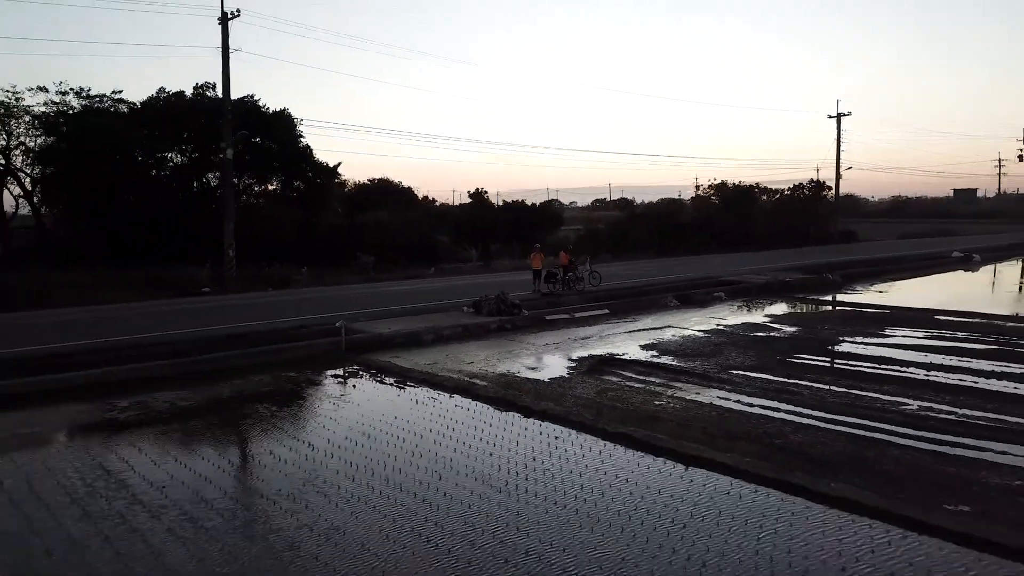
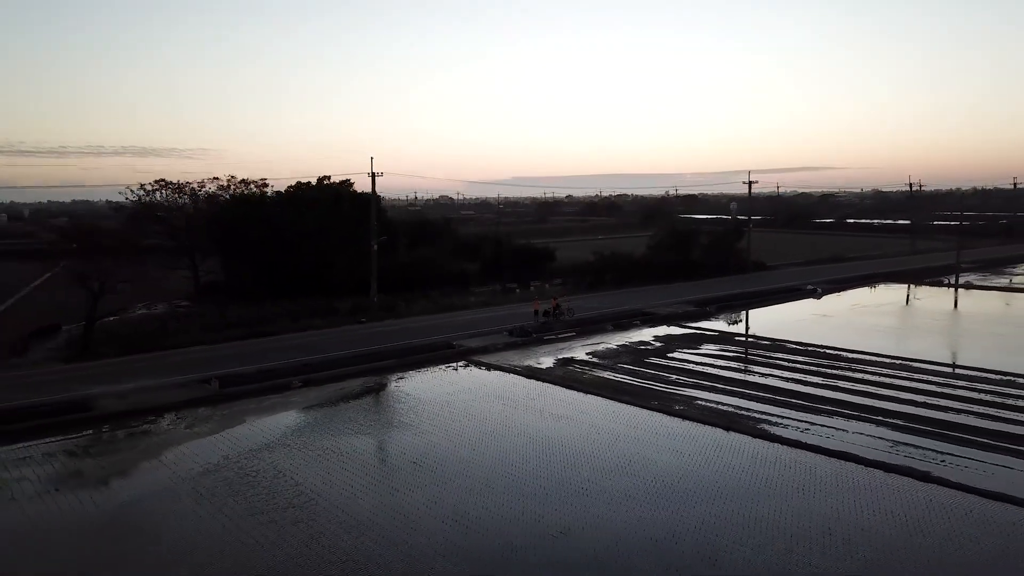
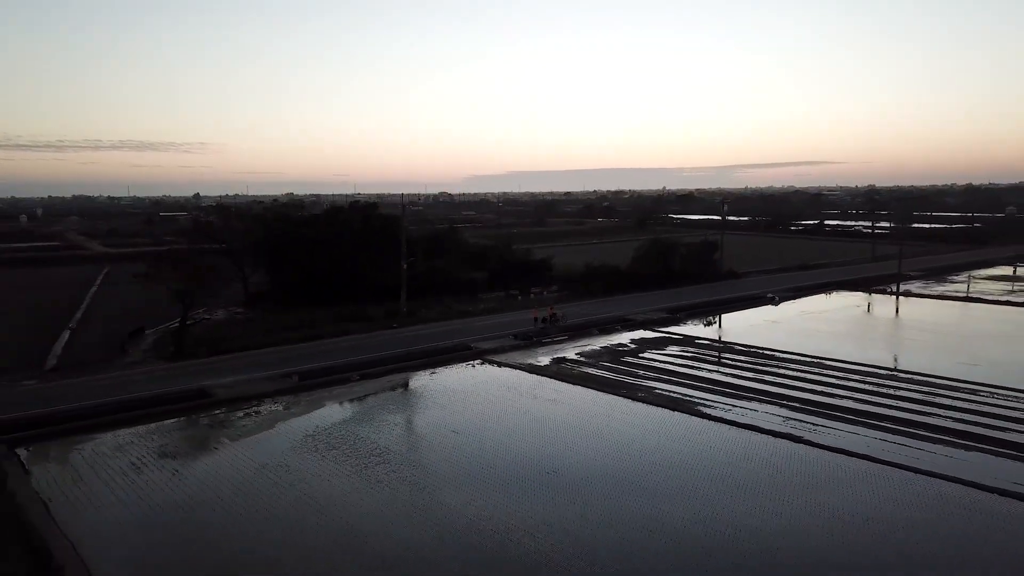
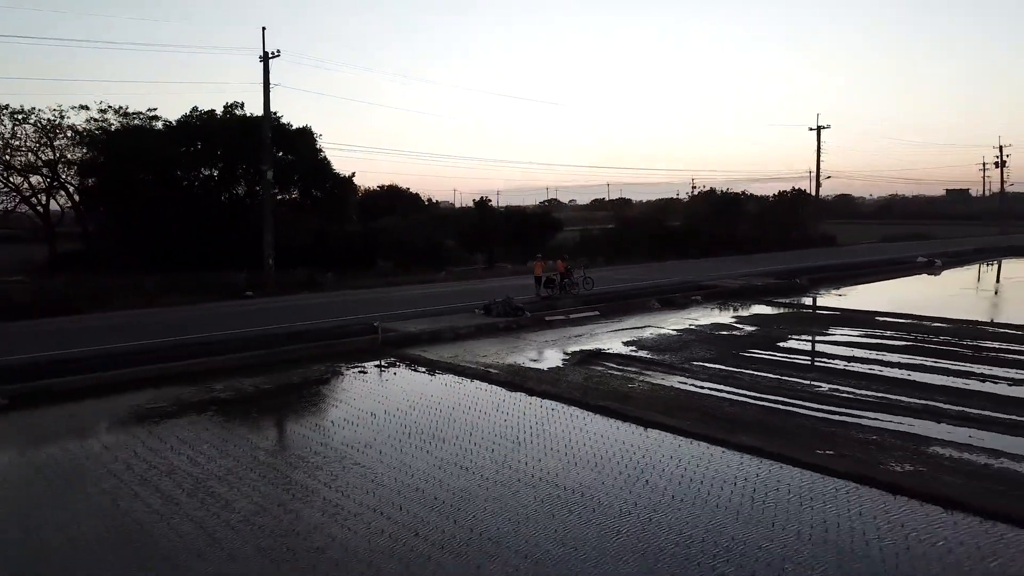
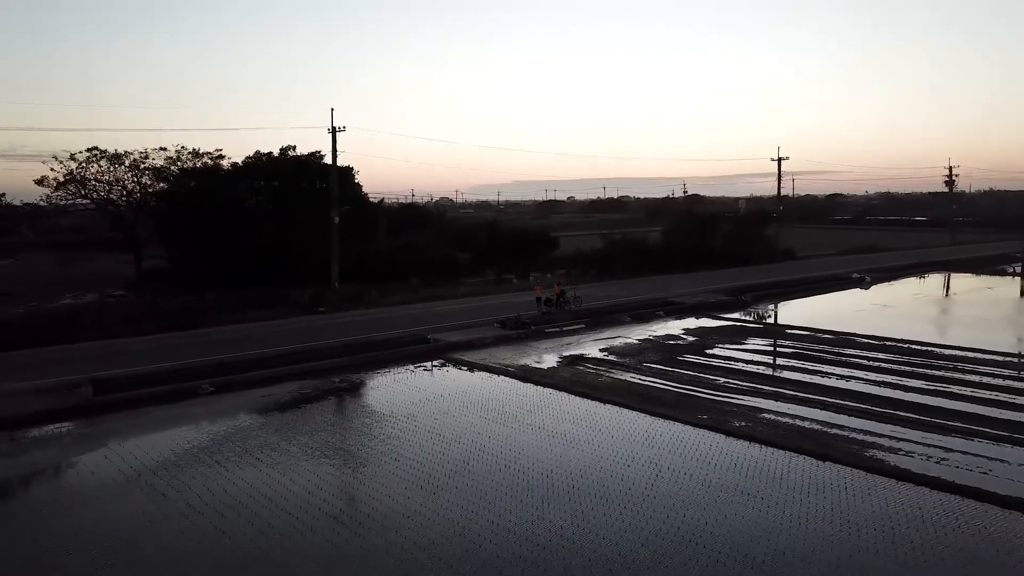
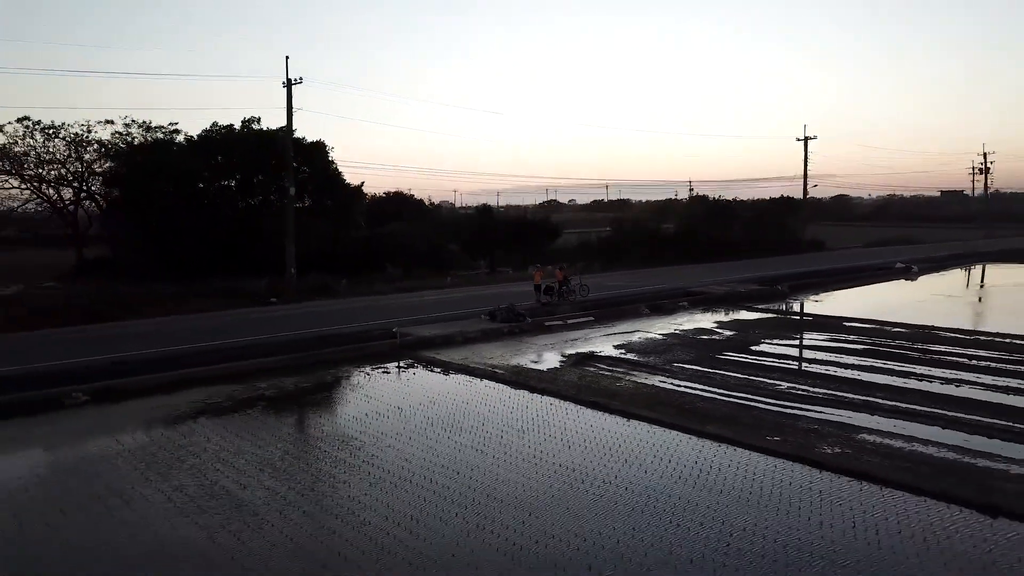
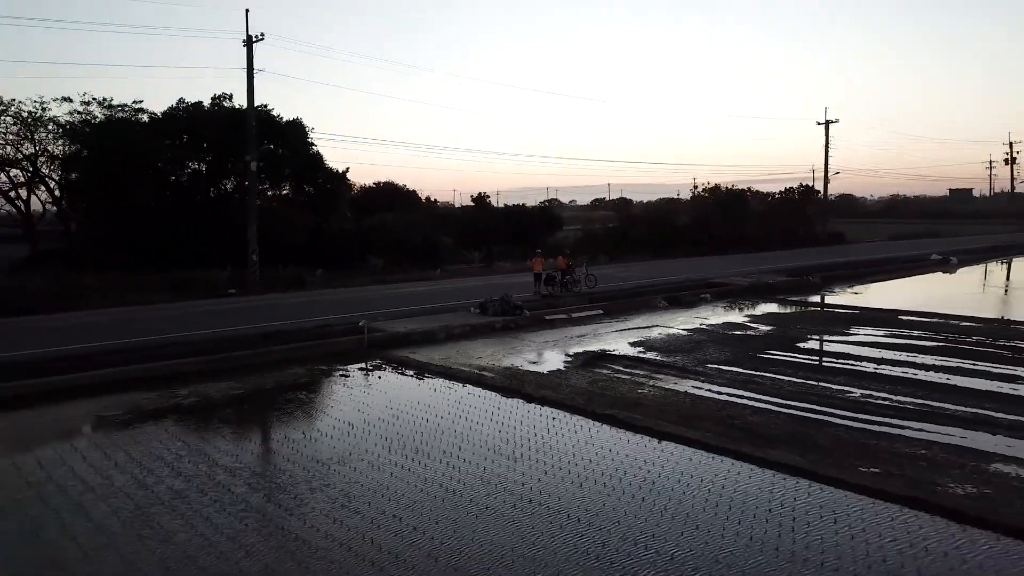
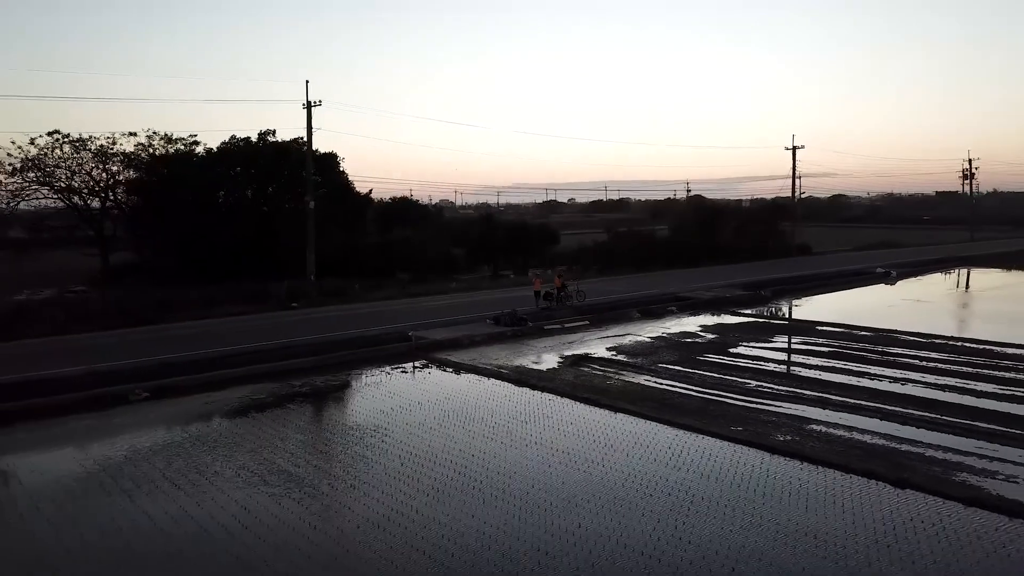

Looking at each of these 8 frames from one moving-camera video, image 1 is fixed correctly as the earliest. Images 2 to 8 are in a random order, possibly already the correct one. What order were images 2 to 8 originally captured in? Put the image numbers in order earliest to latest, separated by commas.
7, 4, 6, 8, 5, 2, 3
